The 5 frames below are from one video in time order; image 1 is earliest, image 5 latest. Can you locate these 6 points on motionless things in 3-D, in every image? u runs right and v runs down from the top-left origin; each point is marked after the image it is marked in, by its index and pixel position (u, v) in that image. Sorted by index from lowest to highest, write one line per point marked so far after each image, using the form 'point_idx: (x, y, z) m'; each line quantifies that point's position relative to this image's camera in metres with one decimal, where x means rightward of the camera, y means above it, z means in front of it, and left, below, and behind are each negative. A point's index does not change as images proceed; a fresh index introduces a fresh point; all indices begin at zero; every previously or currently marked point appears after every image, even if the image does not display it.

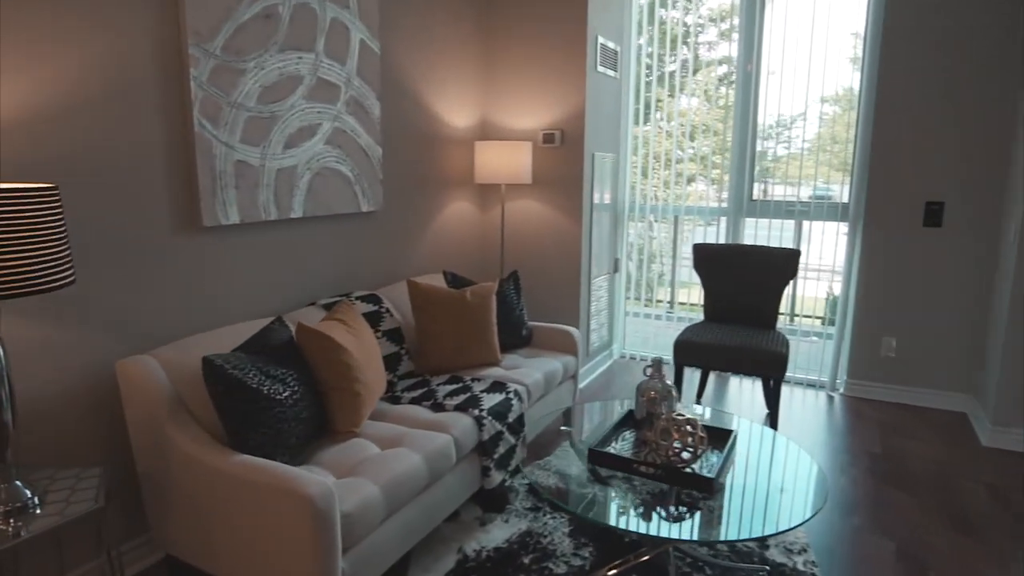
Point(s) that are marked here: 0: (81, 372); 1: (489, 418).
0: (-1.4, -0.3, +2.0) m
1: (-0.1, -0.5, +2.5) m
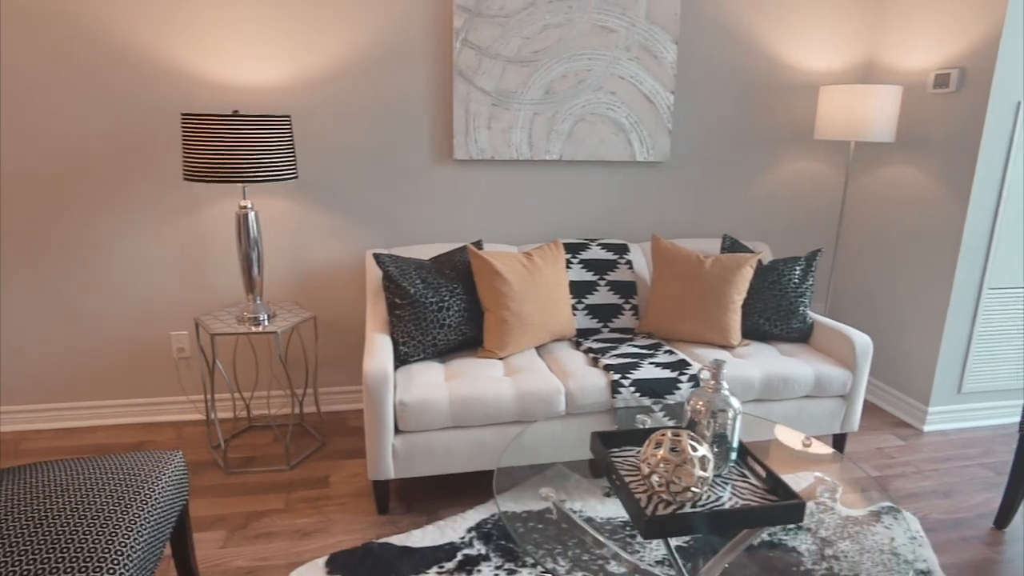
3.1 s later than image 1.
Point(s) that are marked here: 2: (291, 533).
0: (-0.7, +0.2, +2.9) m
1: (+0.4, -0.4, +2.3) m
2: (-0.7, -0.8, +2.2) m
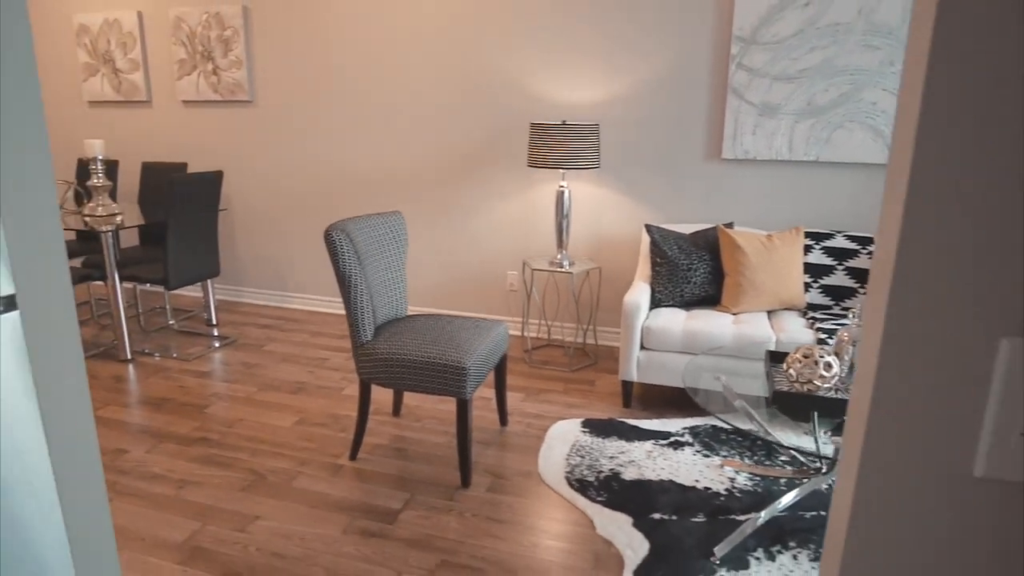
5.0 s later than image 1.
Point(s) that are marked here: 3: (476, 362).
0: (+0.7, +0.4, +3.8) m
1: (+1.4, -0.3, +2.8) m
2: (+0.3, -0.6, +3.2) m
3: (-0.1, -0.3, +2.5) m
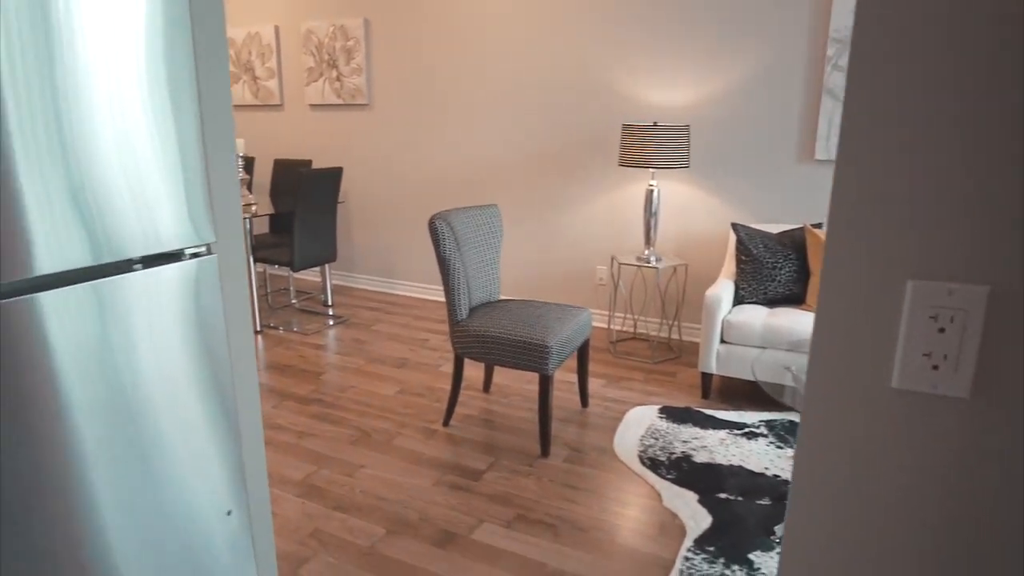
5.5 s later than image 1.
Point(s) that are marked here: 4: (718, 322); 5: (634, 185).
0: (+1.3, +0.4, +3.9) m
1: (+1.7, -0.3, +2.8) m
2: (+0.7, -0.5, +3.4) m
3: (+0.2, -0.2, +2.7) m
4: (+1.0, -0.2, +3.1) m
5: (+0.8, +0.7, +4.1) m
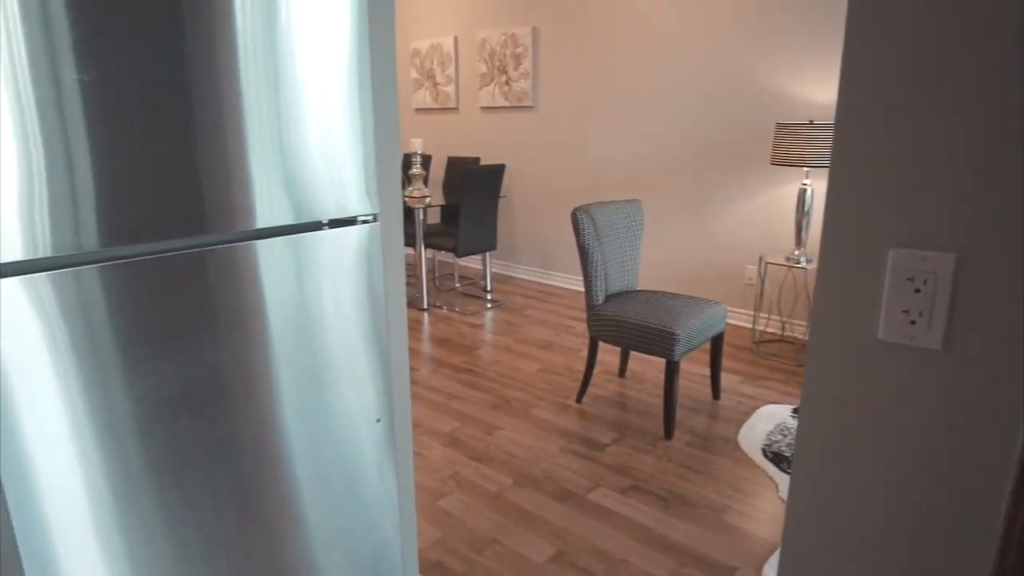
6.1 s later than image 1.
0: (+2.1, +0.3, +3.7) m
1: (+2.3, -0.3, +2.5) m
2: (+1.4, -0.5, +3.4) m
3: (+0.8, -0.2, +2.8) m
4: (+1.6, -0.2, +3.0) m
5: (+1.7, +0.6, +4.0) m
